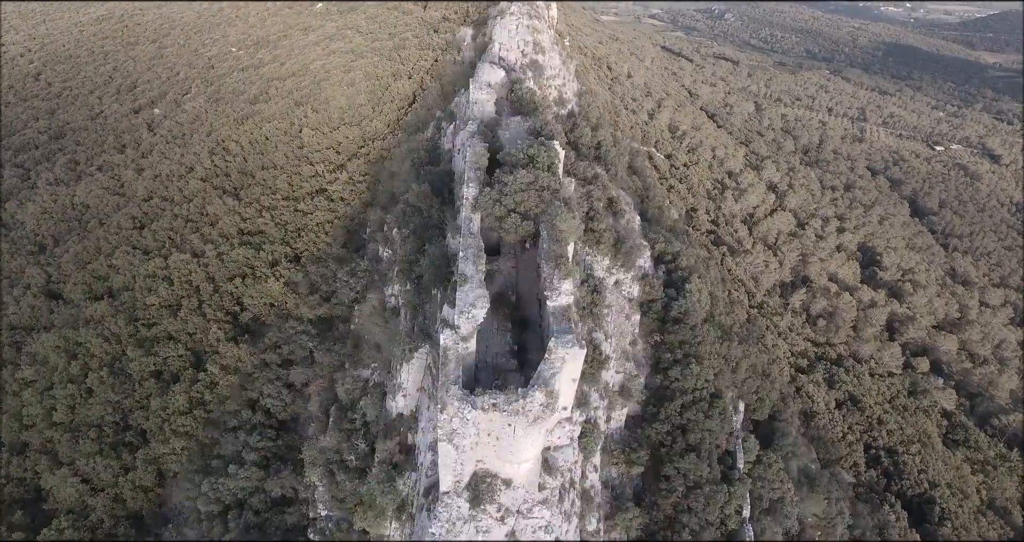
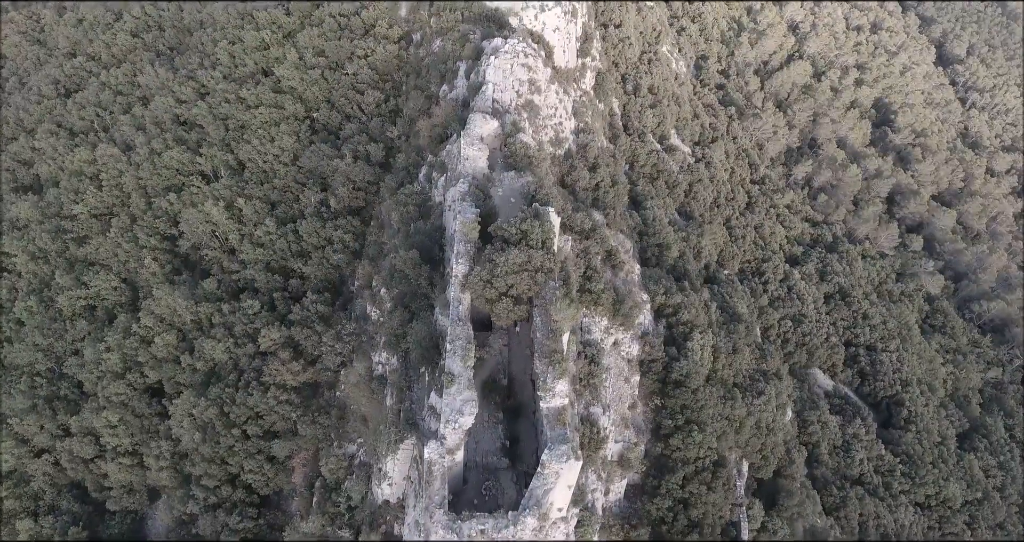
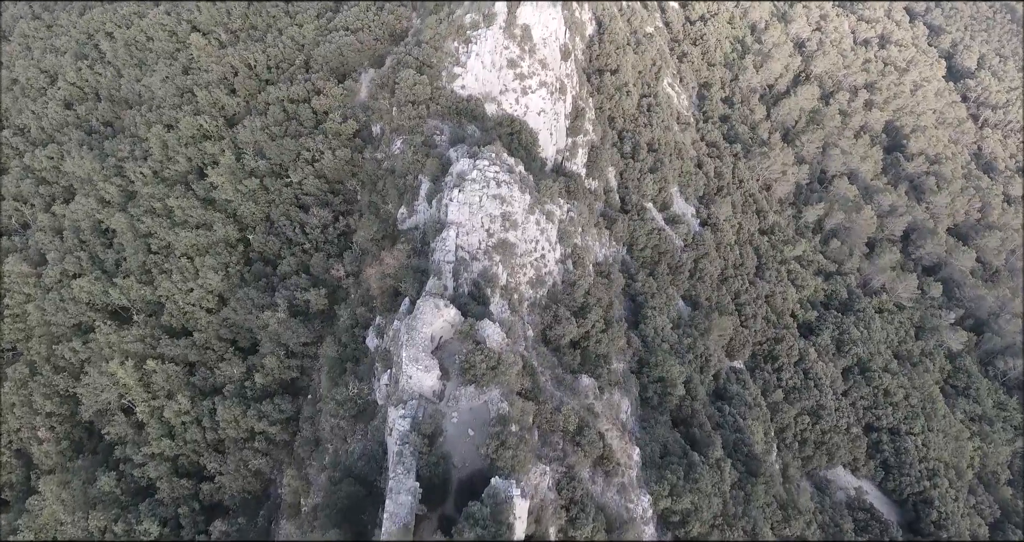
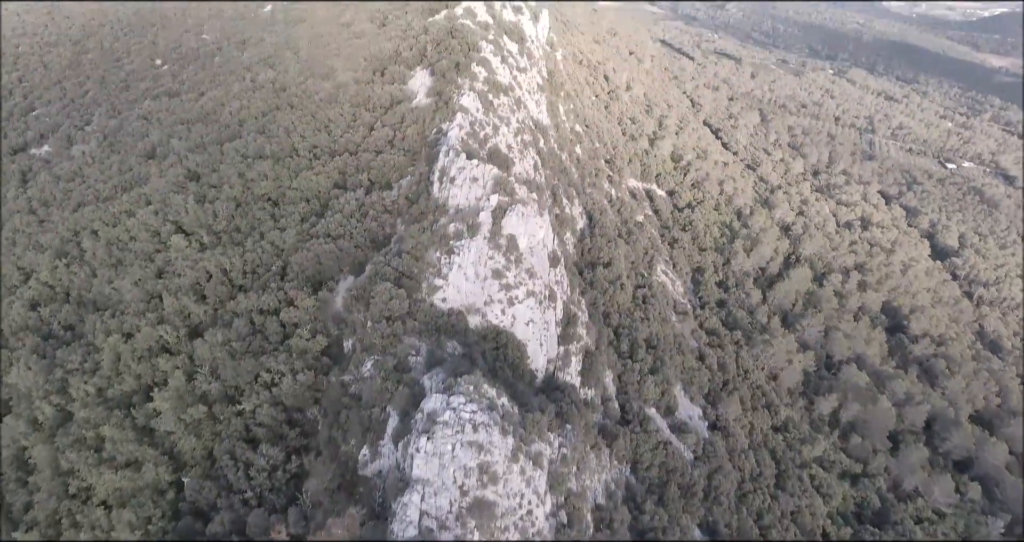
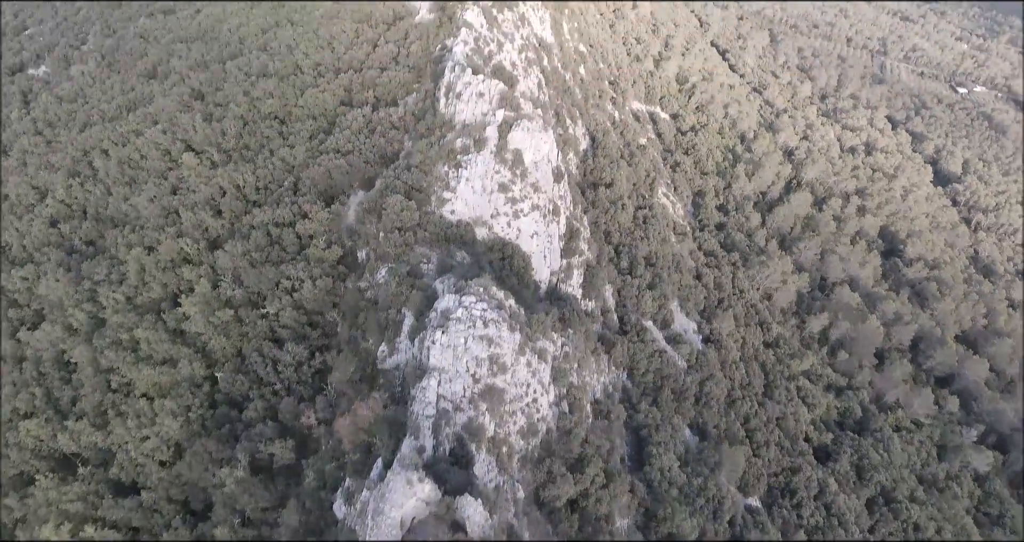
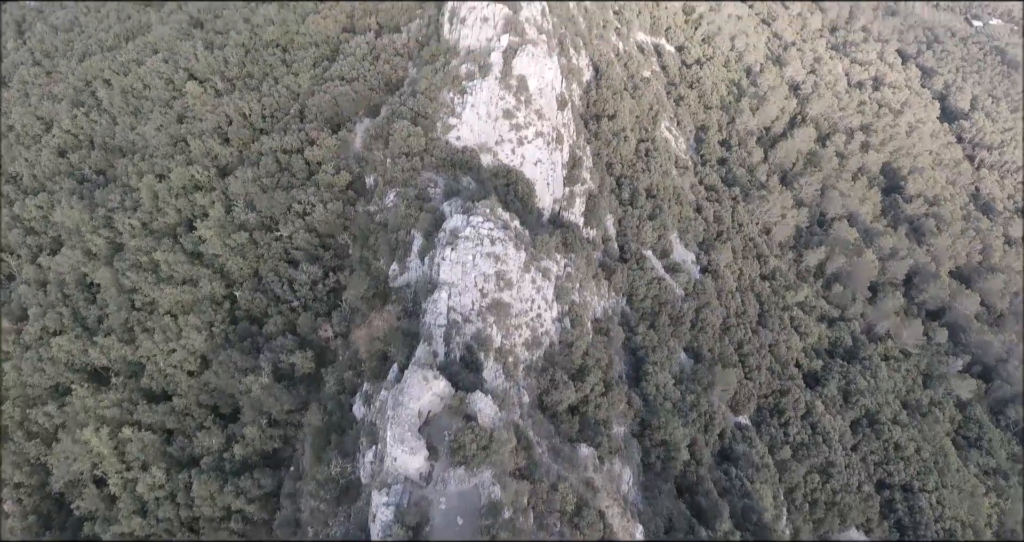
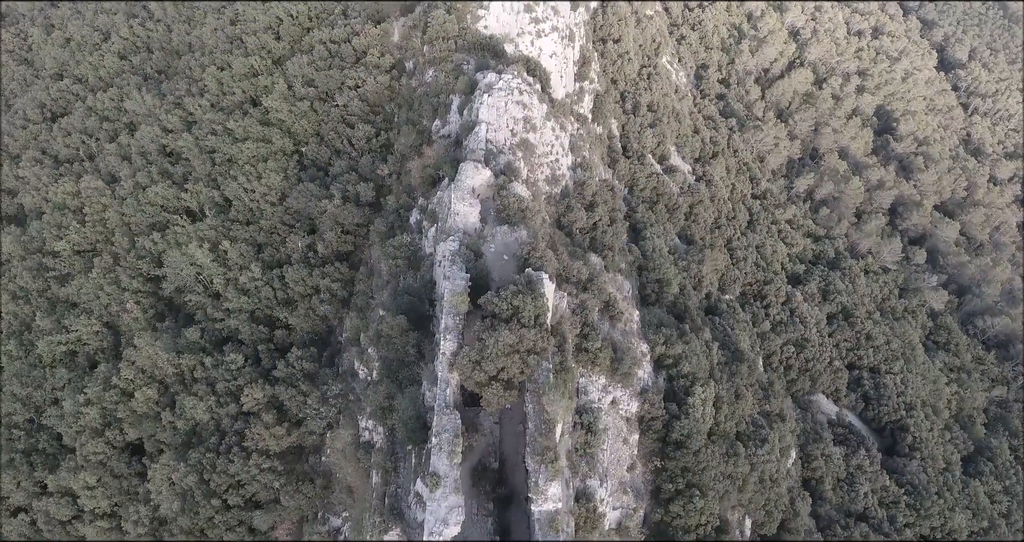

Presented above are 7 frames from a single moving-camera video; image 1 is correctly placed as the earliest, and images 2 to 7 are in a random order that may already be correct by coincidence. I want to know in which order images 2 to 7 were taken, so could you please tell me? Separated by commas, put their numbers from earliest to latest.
2, 7, 3, 6, 5, 4
